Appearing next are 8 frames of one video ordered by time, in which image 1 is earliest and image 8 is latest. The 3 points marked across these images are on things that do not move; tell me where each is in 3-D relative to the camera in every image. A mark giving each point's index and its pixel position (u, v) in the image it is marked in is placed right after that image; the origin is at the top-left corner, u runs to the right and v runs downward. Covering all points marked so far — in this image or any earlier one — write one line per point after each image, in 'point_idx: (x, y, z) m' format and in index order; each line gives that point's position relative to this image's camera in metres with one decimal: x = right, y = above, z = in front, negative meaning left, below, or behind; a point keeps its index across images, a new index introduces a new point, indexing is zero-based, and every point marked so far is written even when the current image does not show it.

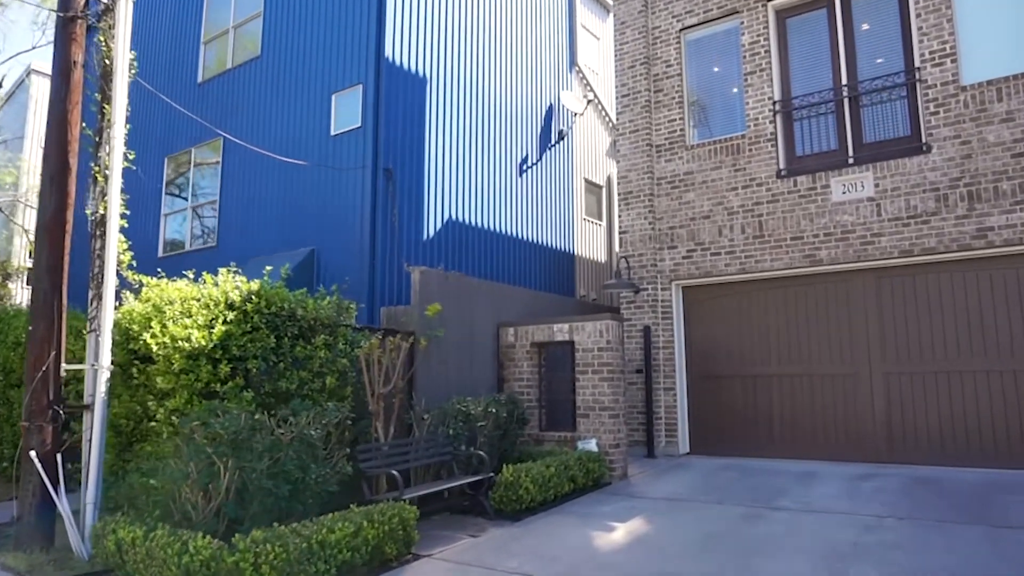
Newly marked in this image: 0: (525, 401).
0: (+0.2, -1.4, +8.9) m
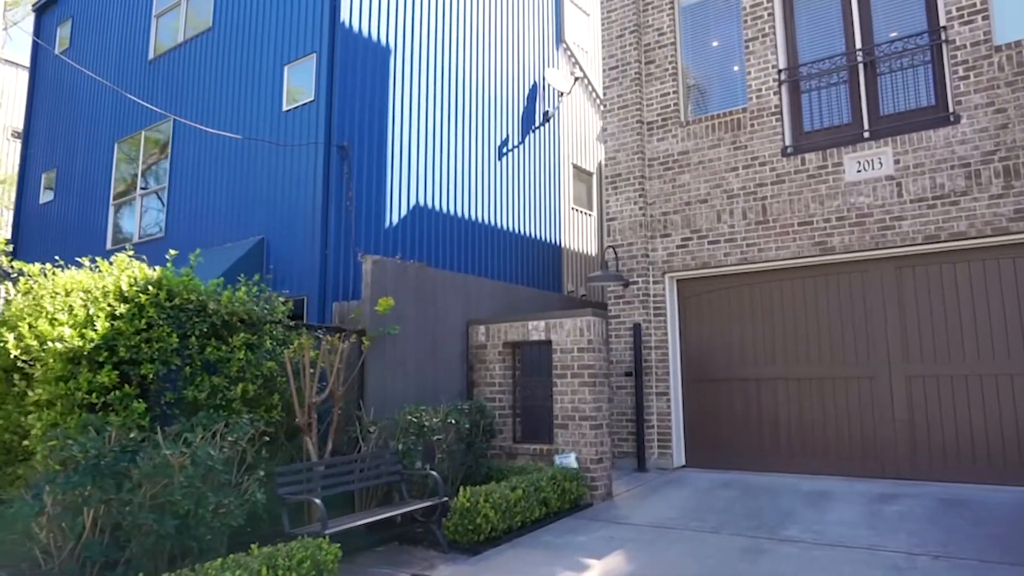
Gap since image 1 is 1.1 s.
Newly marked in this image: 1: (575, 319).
0: (-0.2, -1.3, +7.8) m
1: (+0.6, -0.3, +7.4) m
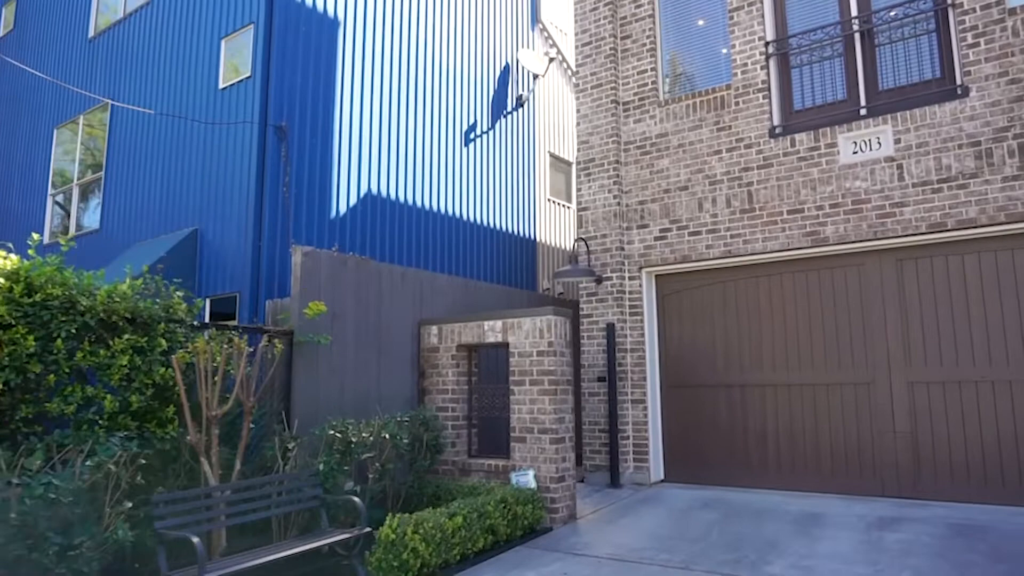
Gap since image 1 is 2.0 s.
0: (-0.6, -1.3, +7.0) m
1: (+0.2, -0.3, +6.6) m
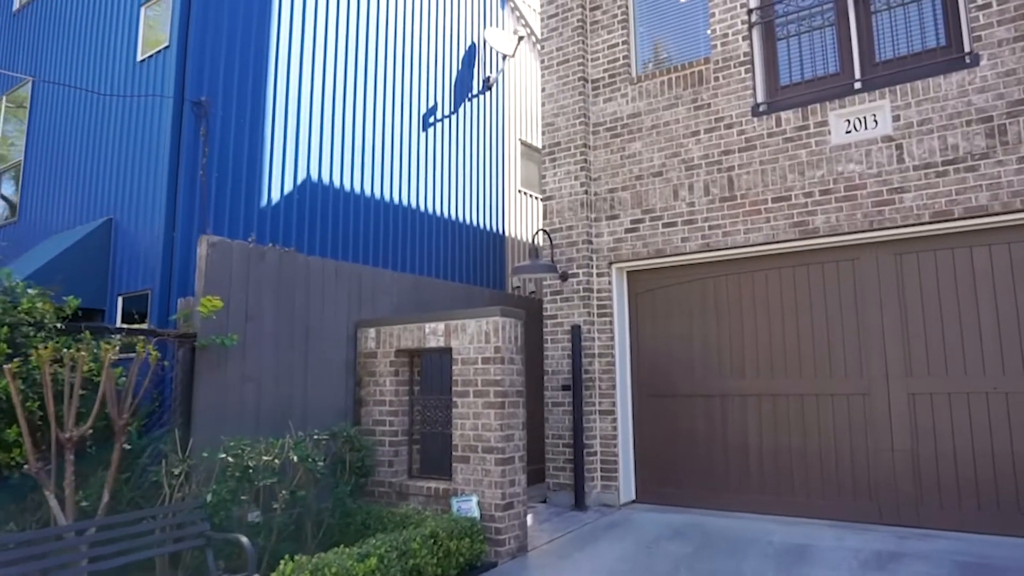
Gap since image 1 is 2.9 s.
0: (-1.1, -1.3, +6.1) m
1: (-0.3, -0.3, +5.7) m
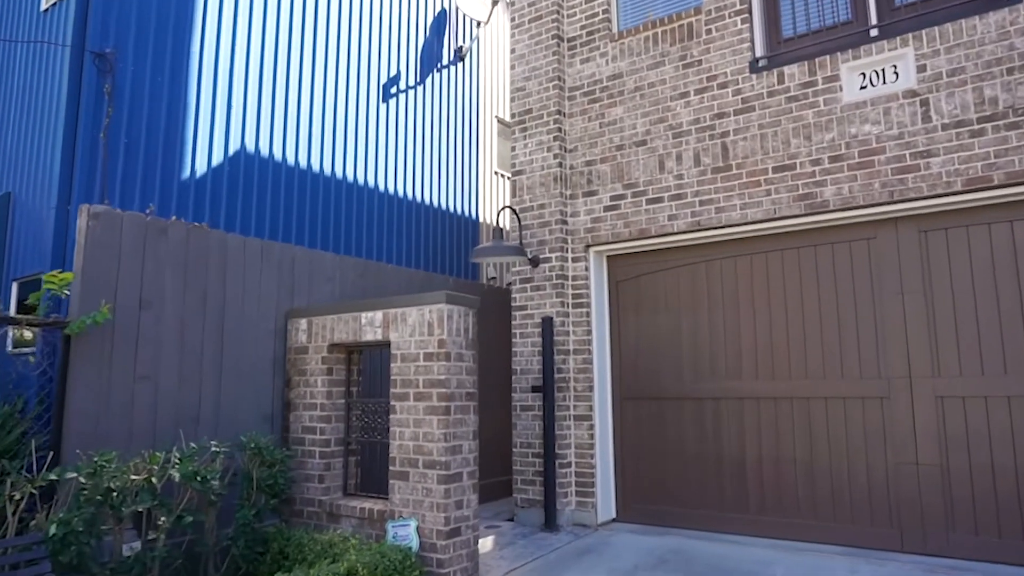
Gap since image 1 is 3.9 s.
0: (-1.4, -1.1, +5.2) m
1: (-0.6, -0.1, +4.7) m
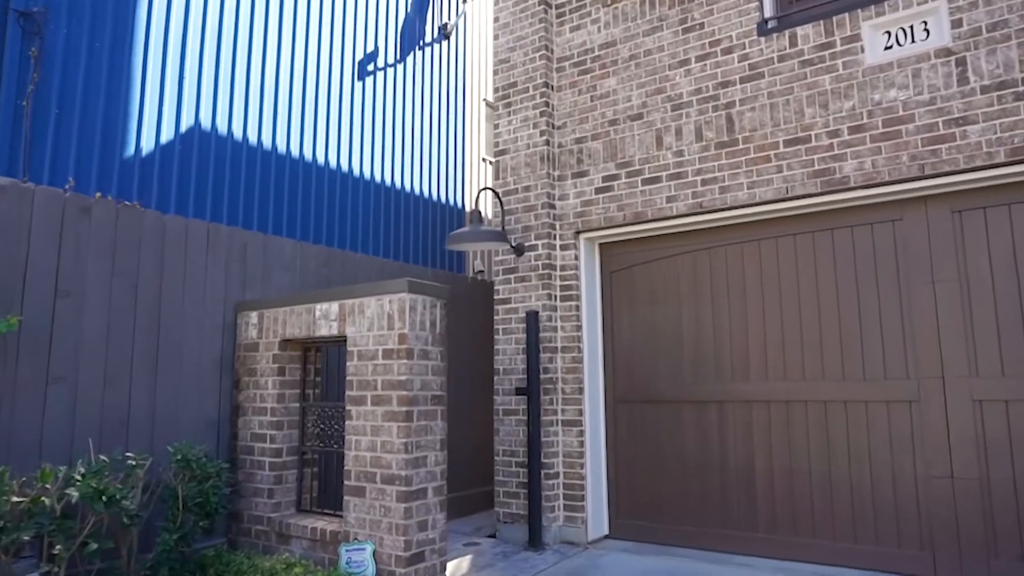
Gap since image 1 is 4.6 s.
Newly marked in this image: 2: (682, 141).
0: (-1.6, -1.1, +4.6) m
1: (-0.7, -0.1, +4.1) m
2: (+1.3, +1.1, +5.3) m
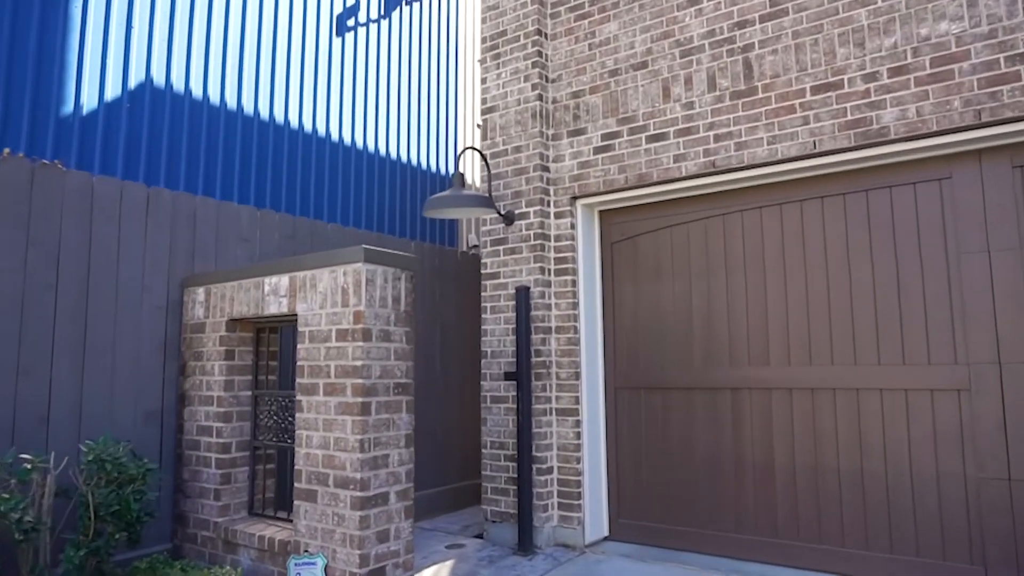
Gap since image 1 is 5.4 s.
0: (-1.7, -0.9, +4.0) m
1: (-0.9, +0.1, +3.5) m
2: (+1.2, +1.3, +4.6) m
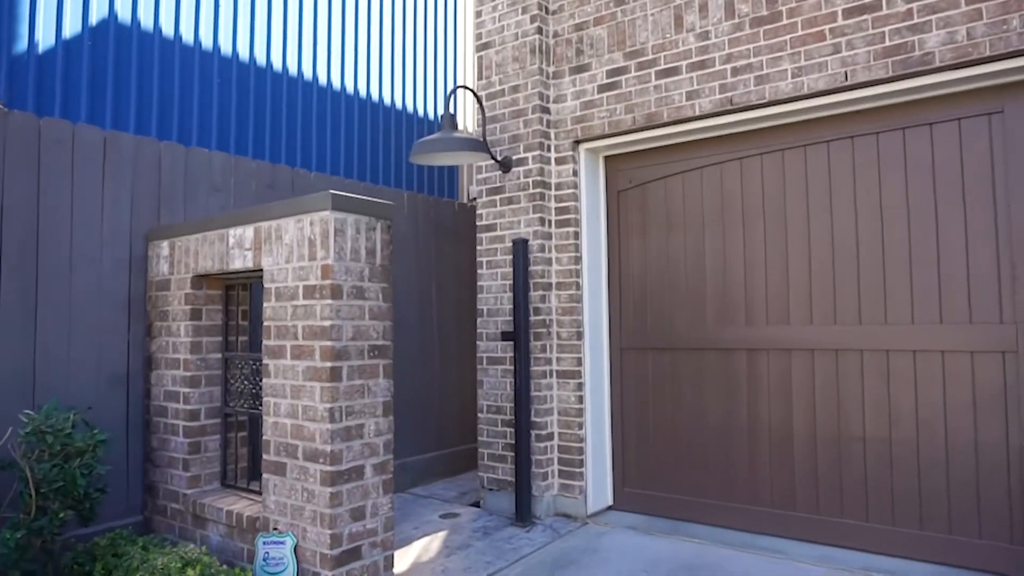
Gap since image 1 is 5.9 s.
0: (-1.7, -0.7, +3.7) m
1: (-0.9, +0.3, +3.1) m
2: (+1.1, +1.5, +4.1) m
